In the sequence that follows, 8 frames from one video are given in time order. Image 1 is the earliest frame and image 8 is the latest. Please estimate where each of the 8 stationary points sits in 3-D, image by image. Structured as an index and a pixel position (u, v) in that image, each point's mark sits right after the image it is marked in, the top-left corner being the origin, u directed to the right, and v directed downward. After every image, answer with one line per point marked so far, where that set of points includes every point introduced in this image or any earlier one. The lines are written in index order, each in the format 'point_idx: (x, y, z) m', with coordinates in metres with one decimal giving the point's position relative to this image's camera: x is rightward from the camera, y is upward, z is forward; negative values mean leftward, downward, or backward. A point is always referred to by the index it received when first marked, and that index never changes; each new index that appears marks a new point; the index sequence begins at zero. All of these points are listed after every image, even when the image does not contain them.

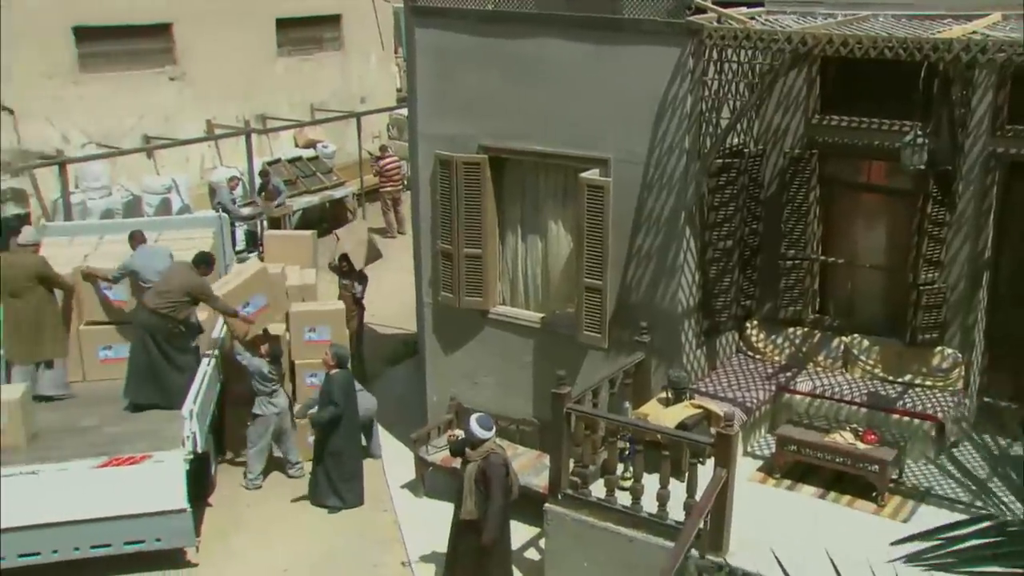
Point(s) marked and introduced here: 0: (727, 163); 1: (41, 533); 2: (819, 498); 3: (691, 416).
0: (+1.5, +0.9, +7.5) m
1: (-3.3, -1.7, +7.5) m
2: (+2.0, -1.4, +7.1) m
3: (+1.2, -0.8, +7.0) m
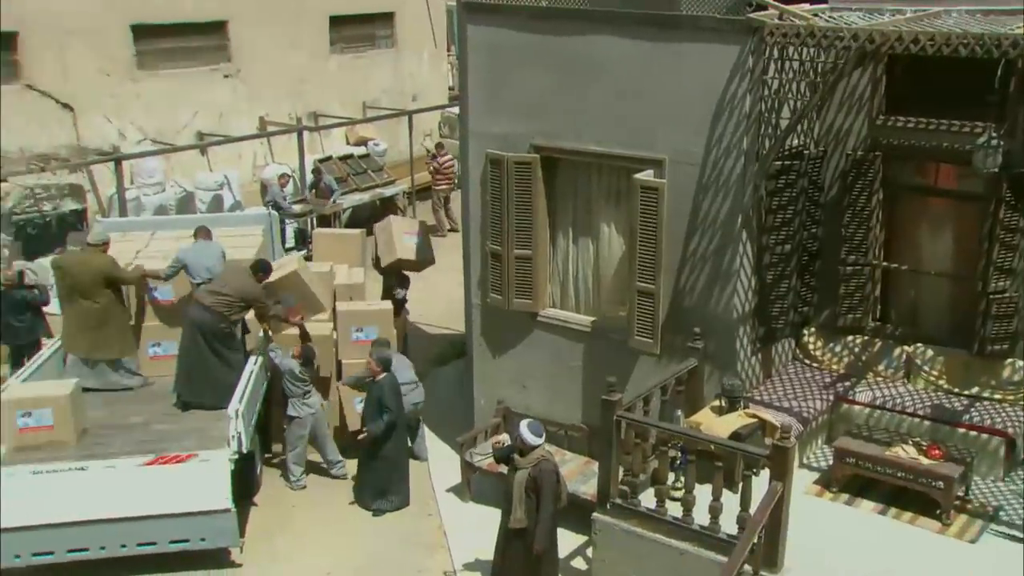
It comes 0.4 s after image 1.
0: (+1.9, +0.8, +7.3) m
1: (-2.9, -1.7, +7.5) m
2: (+2.3, -1.4, +6.8) m
3: (+1.5, -0.9, +6.8) m
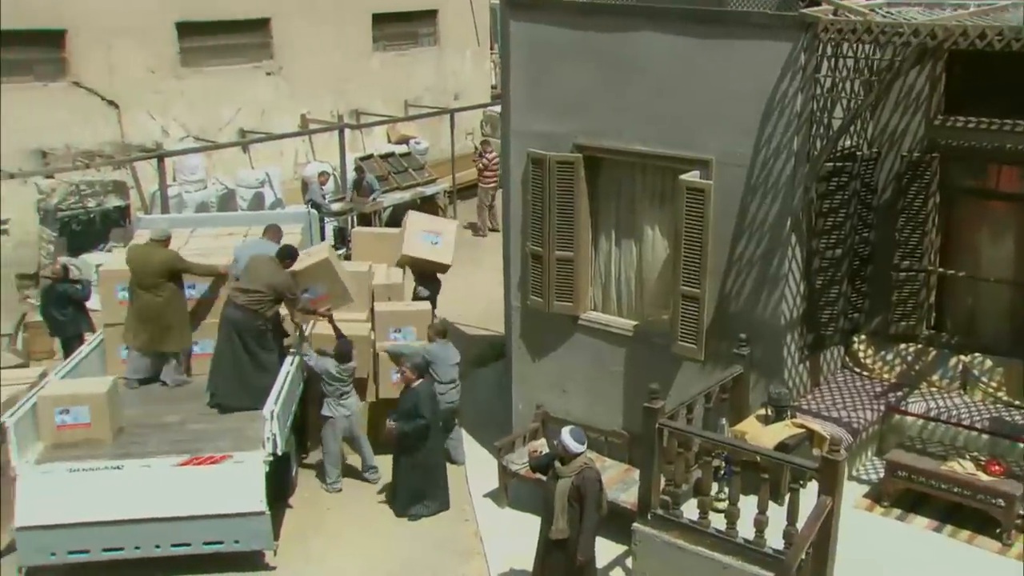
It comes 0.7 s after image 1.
0: (+2.1, +0.8, +7.0) m
1: (-2.7, -1.7, +7.4) m
2: (+2.6, -1.5, +6.6) m
3: (+1.7, -0.9, +6.6) m
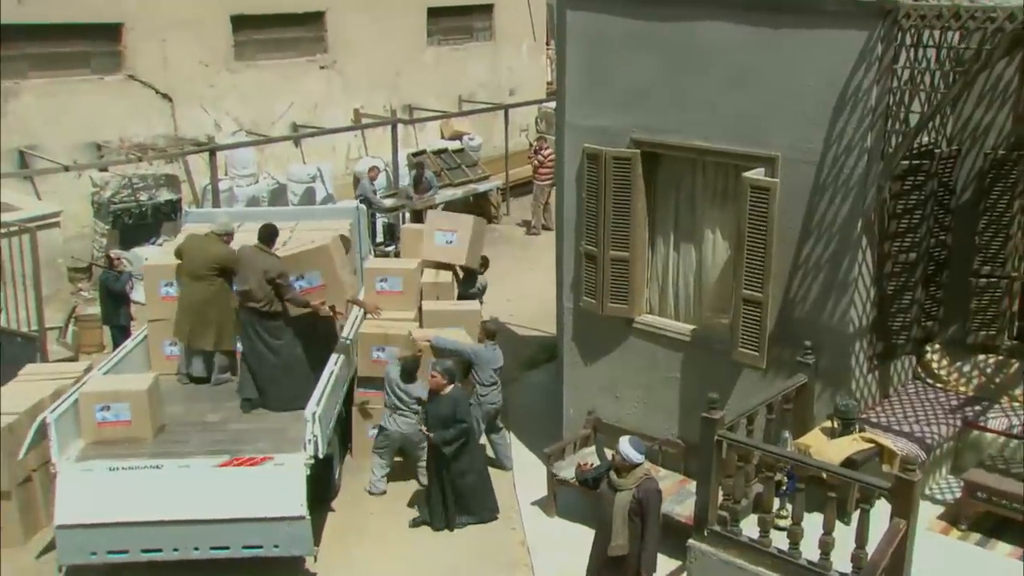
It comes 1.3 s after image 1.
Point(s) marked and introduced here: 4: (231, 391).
0: (+2.5, +0.8, +6.6) m
1: (-2.4, -1.6, +7.3) m
2: (+2.8, -1.5, +6.1) m
3: (+2.0, -0.9, +6.2) m
4: (-2.2, -0.8, +8.6) m
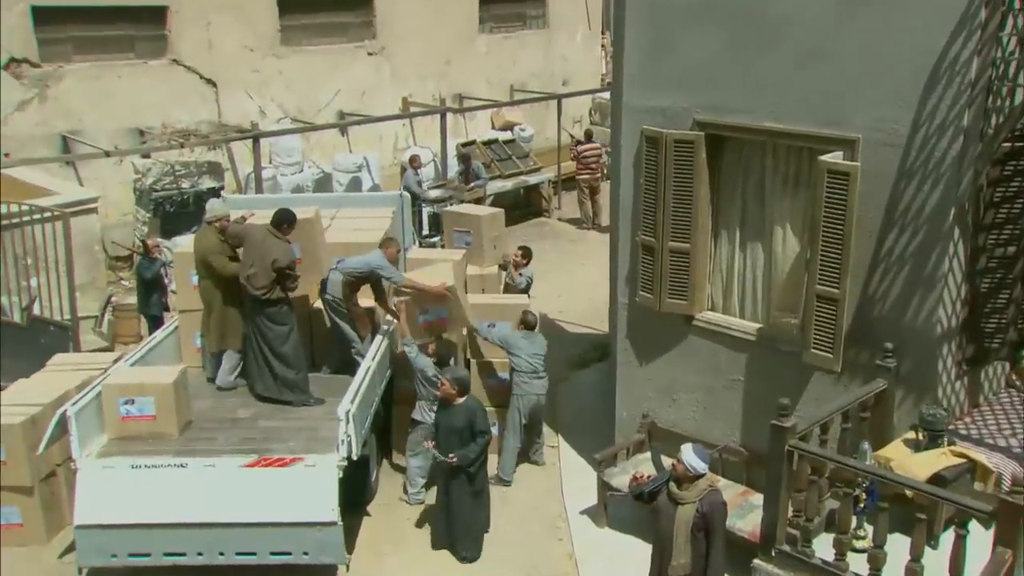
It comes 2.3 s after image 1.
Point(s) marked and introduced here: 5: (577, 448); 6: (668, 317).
0: (+2.7, +0.8, +5.9) m
1: (-2.1, -1.6, +6.8) m
2: (+3.1, -1.5, +5.4) m
3: (+2.2, -0.9, +5.6) m
4: (-1.9, -0.7, +8.1) m
5: (+0.5, -1.3, +9.1) m
6: (+1.1, -0.2, +7.4) m
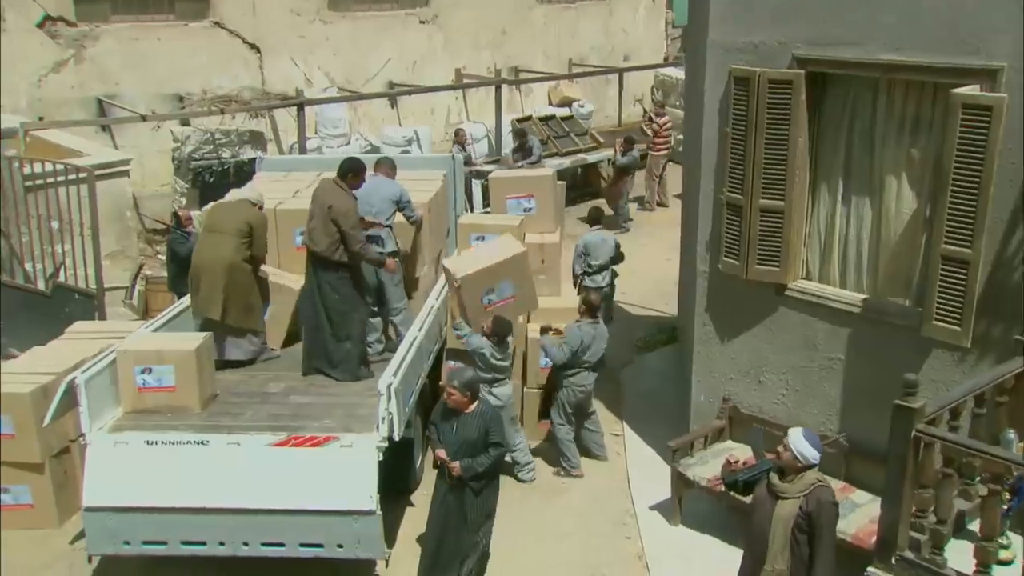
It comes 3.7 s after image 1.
0: (+3.1, +0.9, +4.9) m
1: (-1.7, -1.3, +6.0) m
2: (+3.3, -1.3, +4.4) m
3: (+2.5, -0.7, +4.6) m
4: (-1.5, -0.5, +7.3) m
5: (+1.0, -1.1, +8.1) m
6: (+1.5, 0.0, +6.5) m
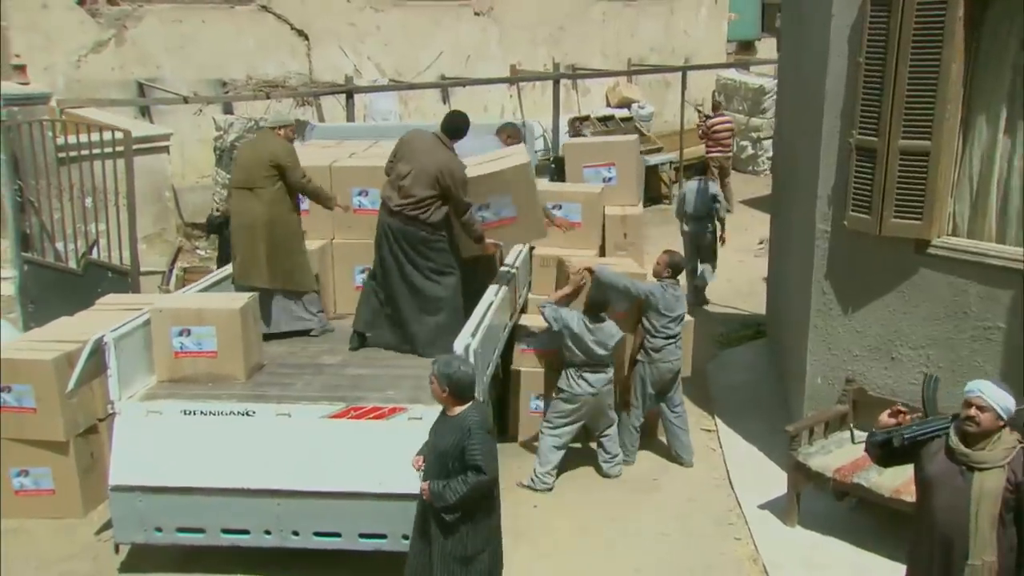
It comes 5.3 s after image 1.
0: (+3.5, +1.2, +4.0) m
1: (-1.3, -1.0, +5.1) m
2: (+3.8, -1.1, +3.4) m
3: (+3.0, -0.5, +3.6) m
4: (-0.9, -0.3, +6.5) m
5: (+1.5, -1.0, +7.2) m
6: (+2.0, +0.2, +5.6) m
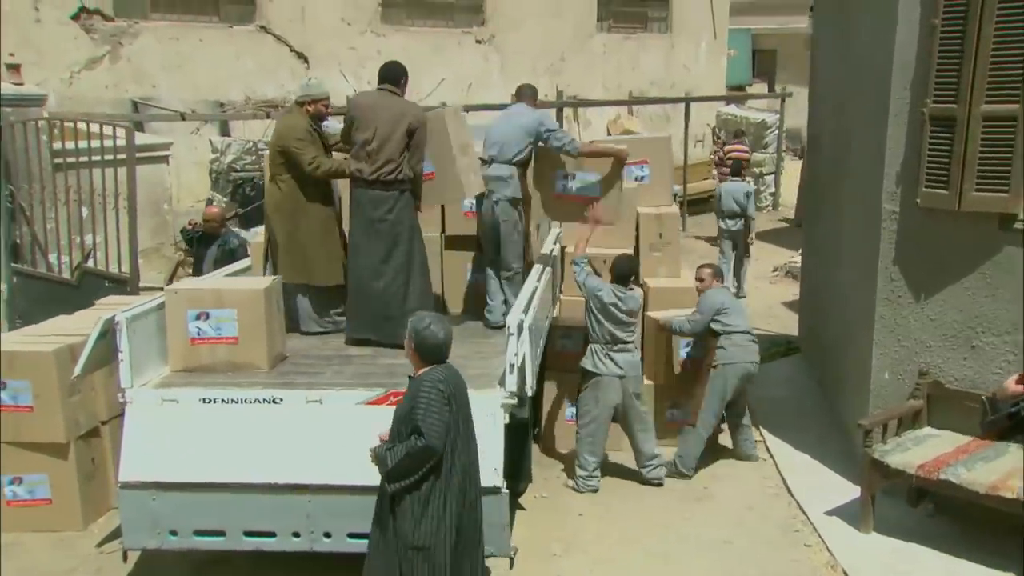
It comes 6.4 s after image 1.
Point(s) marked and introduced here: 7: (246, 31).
0: (+3.8, +1.4, +3.7) m
1: (-1.0, -0.9, +4.6) m
2: (+4.0, -0.8, +2.9) m
3: (+3.2, -0.2, +3.2) m
4: (-0.7, -0.2, +5.9) m
5: (+1.7, -0.9, +6.7) m
6: (+2.2, +0.3, +5.2) m
7: (-3.0, +2.9, +12.3) m
